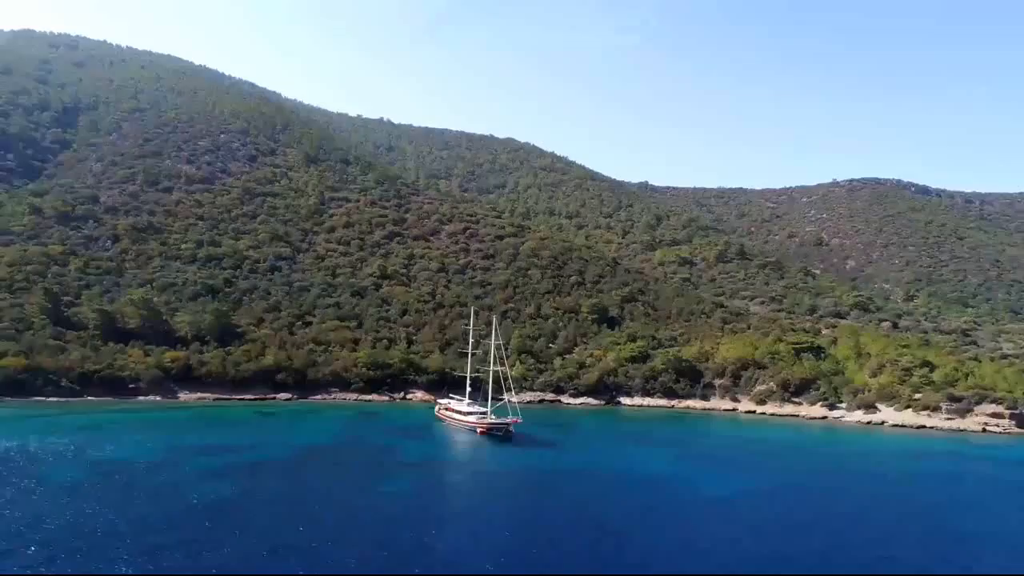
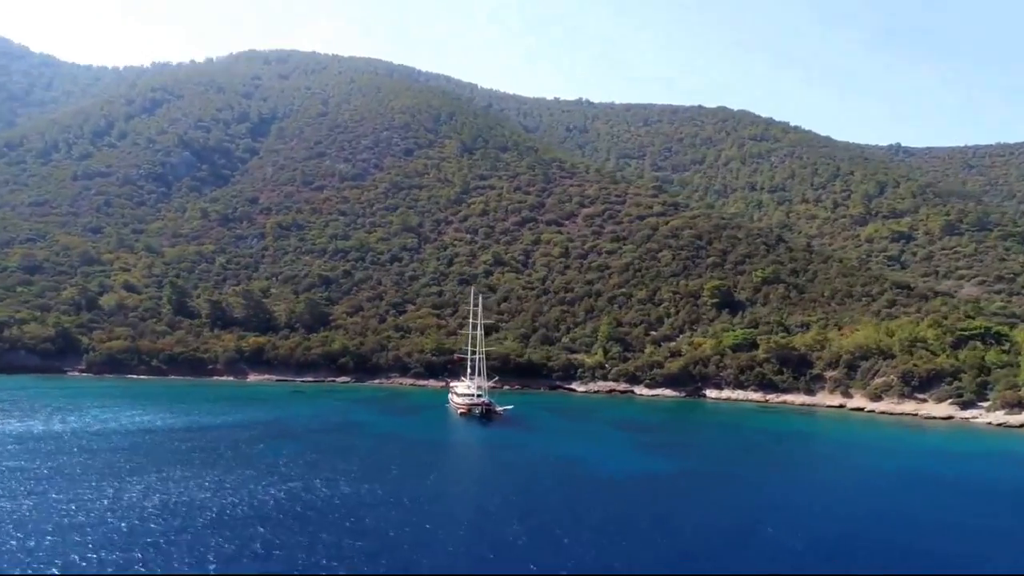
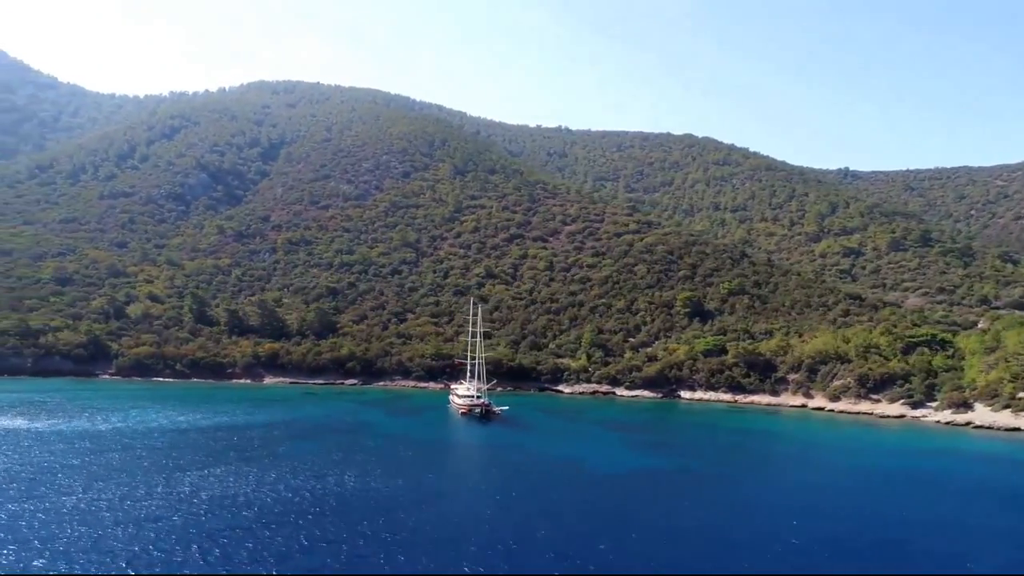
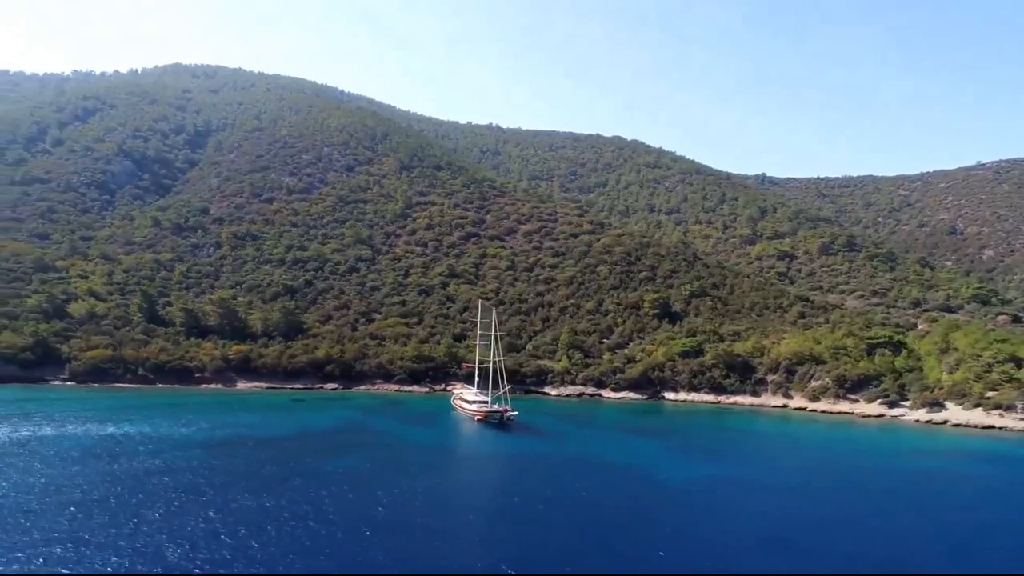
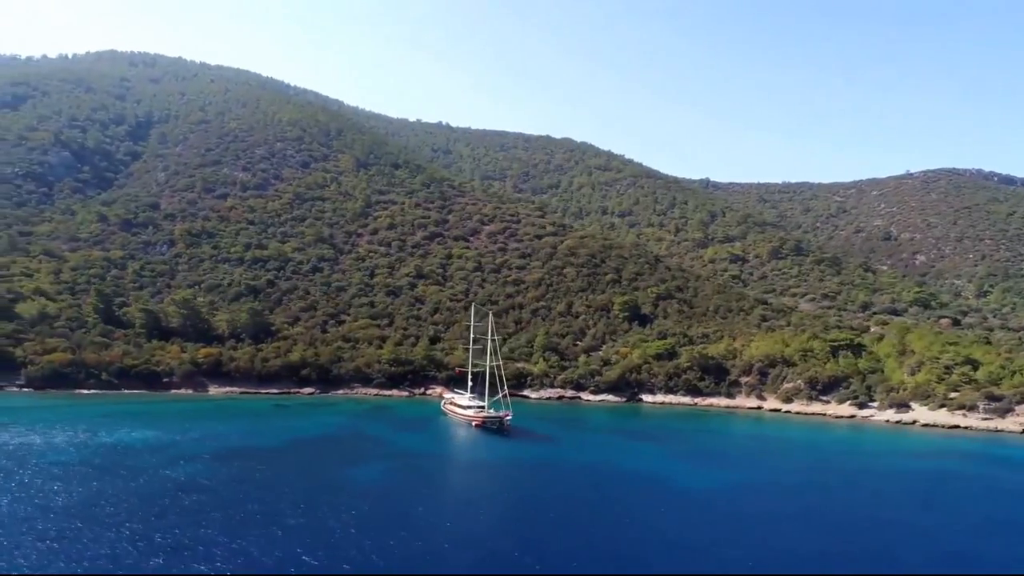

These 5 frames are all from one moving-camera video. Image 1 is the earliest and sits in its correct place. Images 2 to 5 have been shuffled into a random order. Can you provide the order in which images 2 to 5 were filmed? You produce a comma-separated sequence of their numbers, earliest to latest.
5, 4, 3, 2
